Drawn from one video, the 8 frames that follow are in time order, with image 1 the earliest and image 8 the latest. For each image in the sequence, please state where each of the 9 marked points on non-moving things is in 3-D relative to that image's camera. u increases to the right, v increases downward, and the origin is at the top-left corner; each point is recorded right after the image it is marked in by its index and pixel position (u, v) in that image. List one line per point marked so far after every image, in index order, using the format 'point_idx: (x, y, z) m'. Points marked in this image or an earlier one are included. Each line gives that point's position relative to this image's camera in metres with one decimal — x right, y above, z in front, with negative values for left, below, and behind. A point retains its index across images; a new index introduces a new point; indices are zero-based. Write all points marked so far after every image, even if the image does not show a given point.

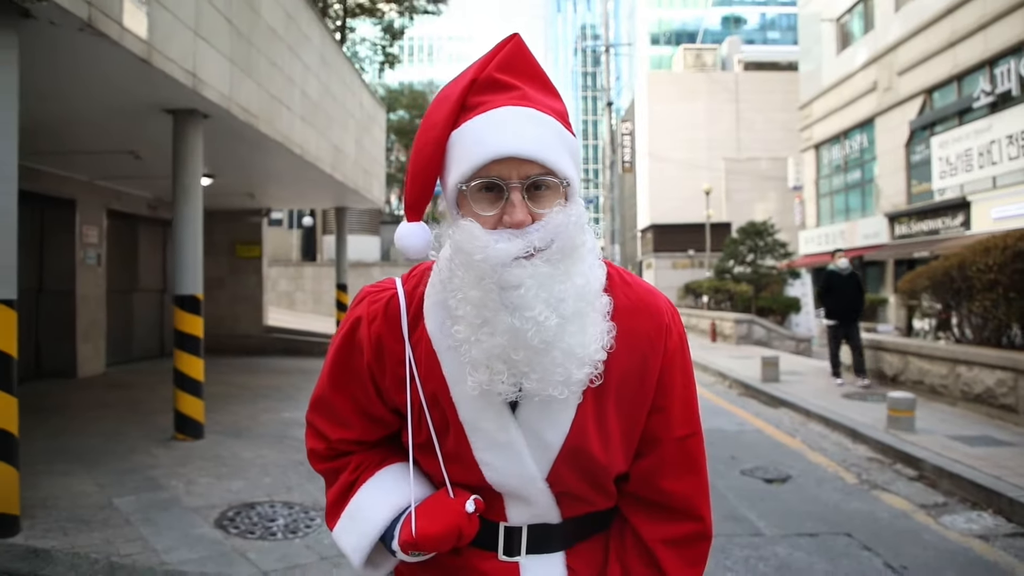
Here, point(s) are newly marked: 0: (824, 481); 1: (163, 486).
0: (+2.6, -1.6, +5.8) m
1: (-2.4, -1.4, +4.8) m
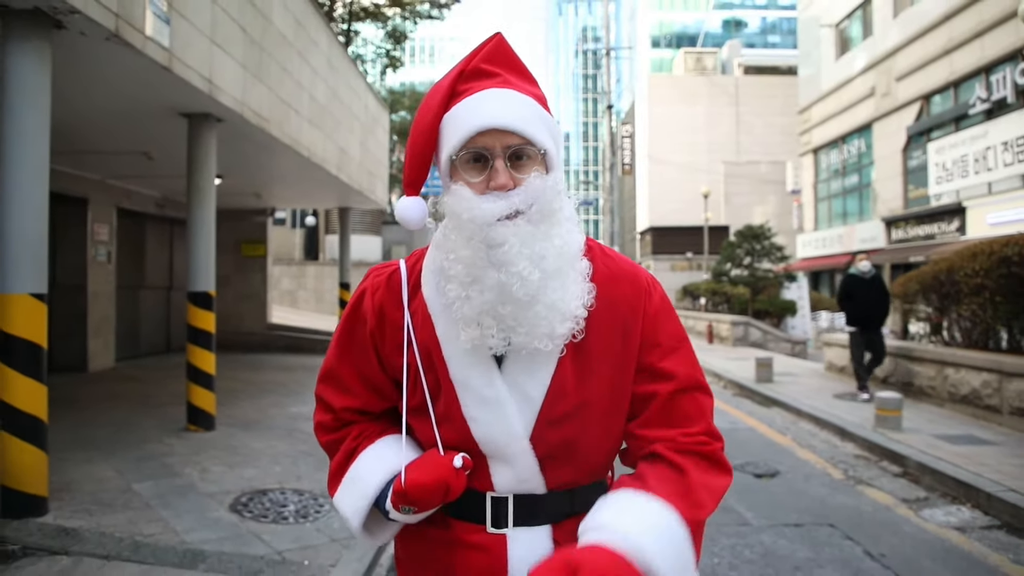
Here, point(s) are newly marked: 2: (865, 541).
0: (+2.6, -1.7, +6.0) m
1: (-2.4, -1.4, +5.1) m
2: (+2.3, -1.6, +4.5) m
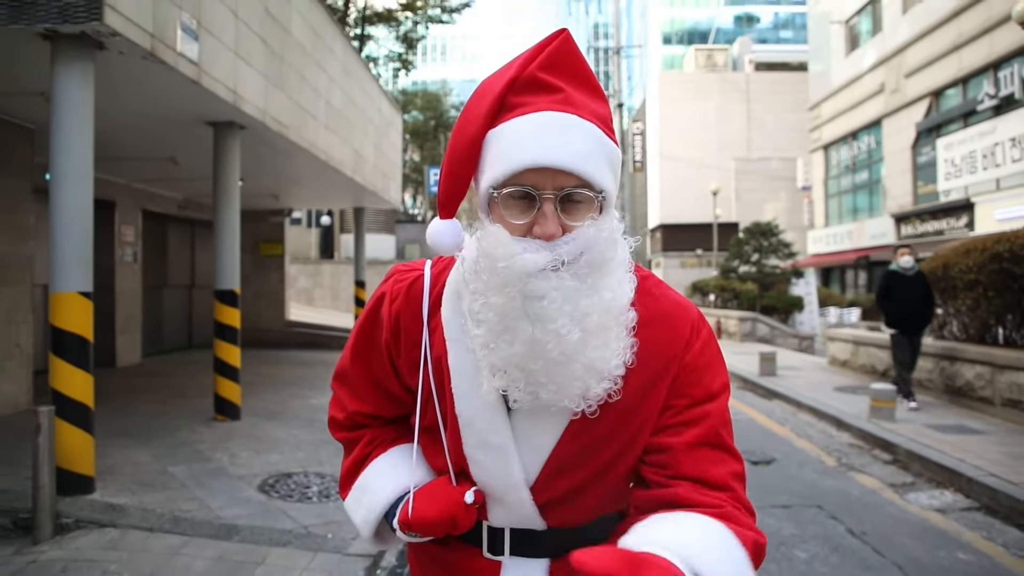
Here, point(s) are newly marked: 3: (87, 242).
0: (+2.7, -1.6, +6.3) m
1: (-2.4, -1.3, +5.5) m
2: (+2.3, -1.6, +4.8) m
3: (-2.7, +0.3, +4.4) m
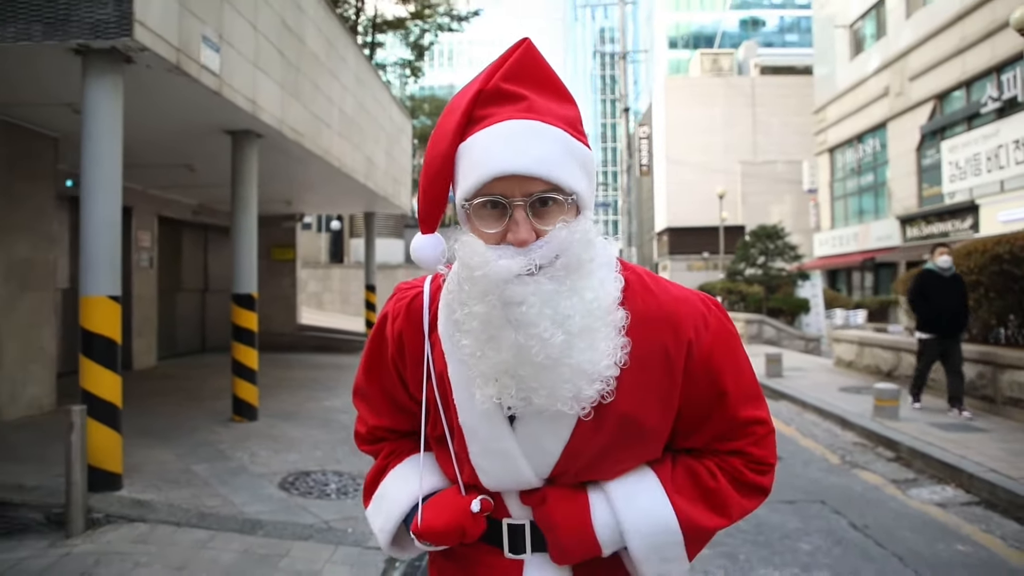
0: (+2.8, -1.6, +6.5) m
1: (-2.3, -1.4, +5.6) m
2: (+2.4, -1.6, +4.9) m
3: (-2.7, +0.3, +4.6) m
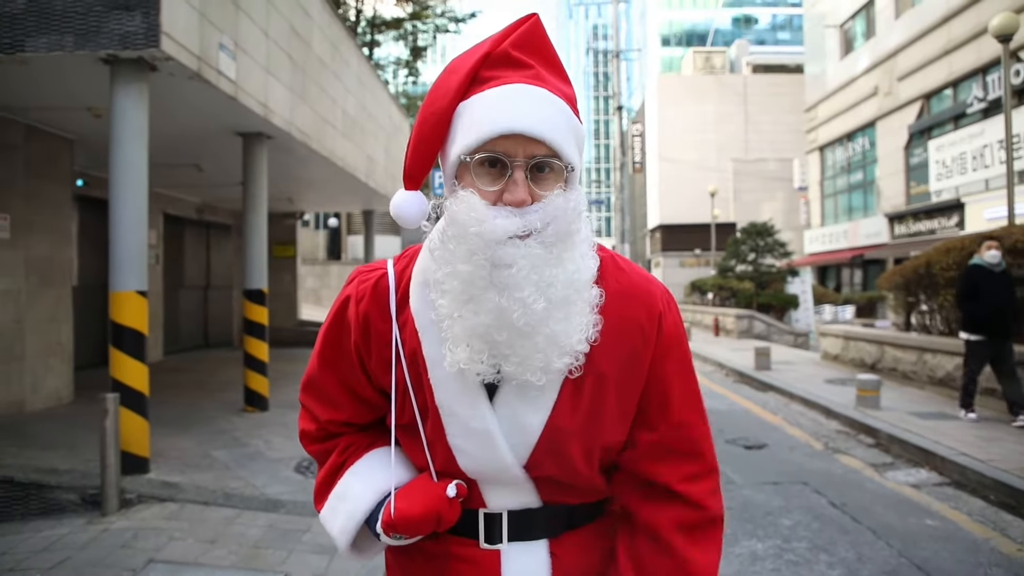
0: (+2.8, -1.6, +6.8) m
1: (-2.3, -1.3, +5.9) m
2: (+2.4, -1.6, +5.3) m
3: (-2.7, +0.3, +4.9) m
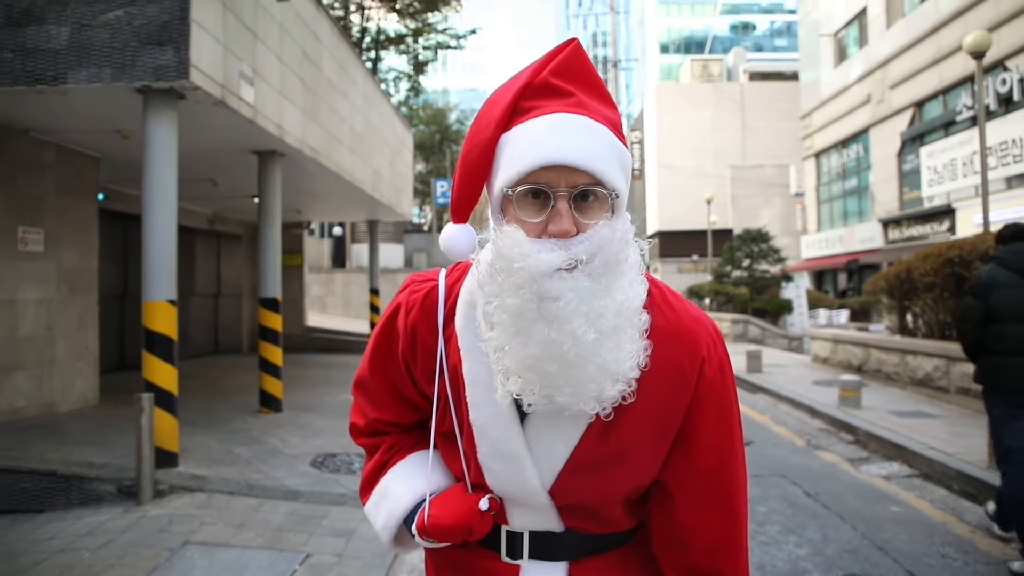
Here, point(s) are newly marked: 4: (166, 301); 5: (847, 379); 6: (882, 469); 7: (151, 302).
0: (+2.8, -1.6, +7.2) m
1: (-2.3, -1.4, +6.4) m
2: (+2.4, -1.6, +5.7) m
3: (-2.7, +0.2, +5.4) m
4: (-2.7, -0.1, +5.4) m
5: (+4.1, -1.1, +8.4) m
6: (+3.4, -1.6, +6.3) m
7: (-2.8, -0.1, +5.3) m
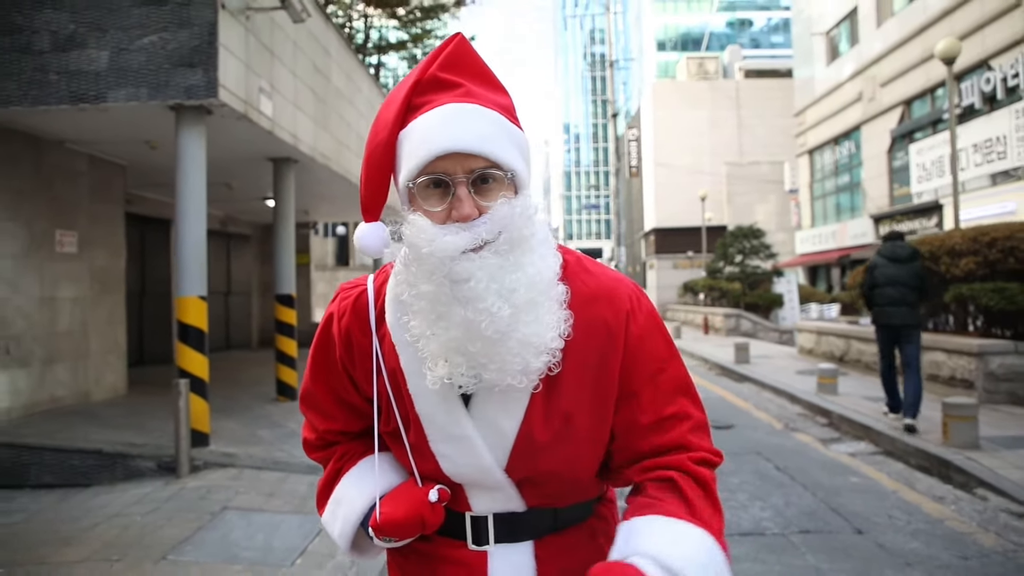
0: (+2.8, -1.6, +7.8) m
1: (-2.3, -1.4, +7.0) m
2: (+2.4, -1.6, +6.3) m
3: (-2.7, +0.3, +6.0) m
4: (-2.7, -0.1, +5.9) m
5: (+4.1, -1.0, +9.0) m
6: (+3.3, -1.6, +6.8) m
7: (-2.8, -0.1, +5.9) m
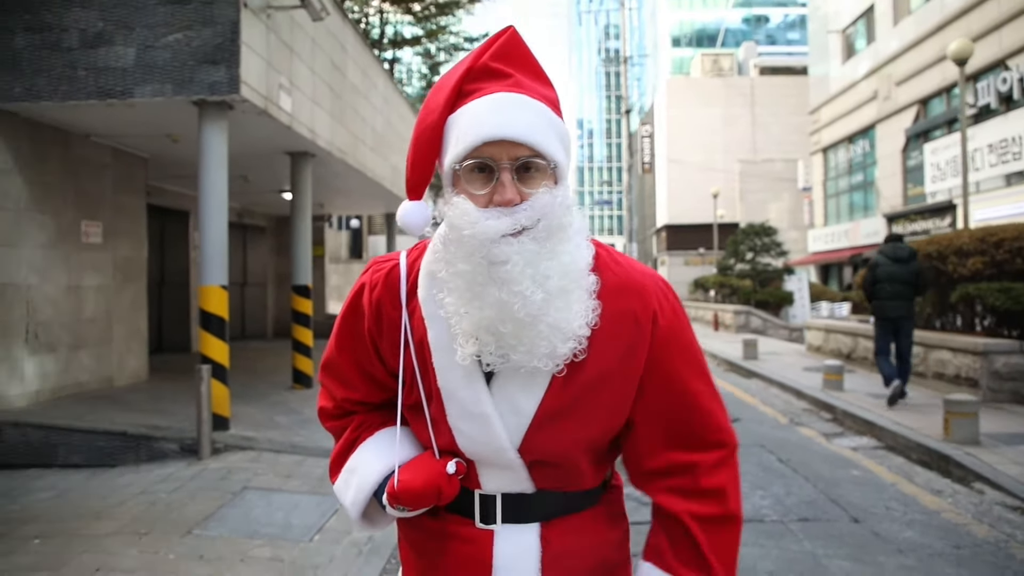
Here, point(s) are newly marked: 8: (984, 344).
0: (+2.9, -1.5, +8.0) m
1: (-2.2, -1.3, +7.2) m
2: (+2.5, -1.5, +6.4) m
3: (-2.6, +0.3, +6.2) m
4: (-2.6, 0.0, +6.2) m
5: (+4.2, -1.0, +9.1) m
6: (+3.4, -1.5, +7.0) m
7: (-2.7, 0.0, +6.1) m
8: (+5.4, -0.6, +7.9) m
